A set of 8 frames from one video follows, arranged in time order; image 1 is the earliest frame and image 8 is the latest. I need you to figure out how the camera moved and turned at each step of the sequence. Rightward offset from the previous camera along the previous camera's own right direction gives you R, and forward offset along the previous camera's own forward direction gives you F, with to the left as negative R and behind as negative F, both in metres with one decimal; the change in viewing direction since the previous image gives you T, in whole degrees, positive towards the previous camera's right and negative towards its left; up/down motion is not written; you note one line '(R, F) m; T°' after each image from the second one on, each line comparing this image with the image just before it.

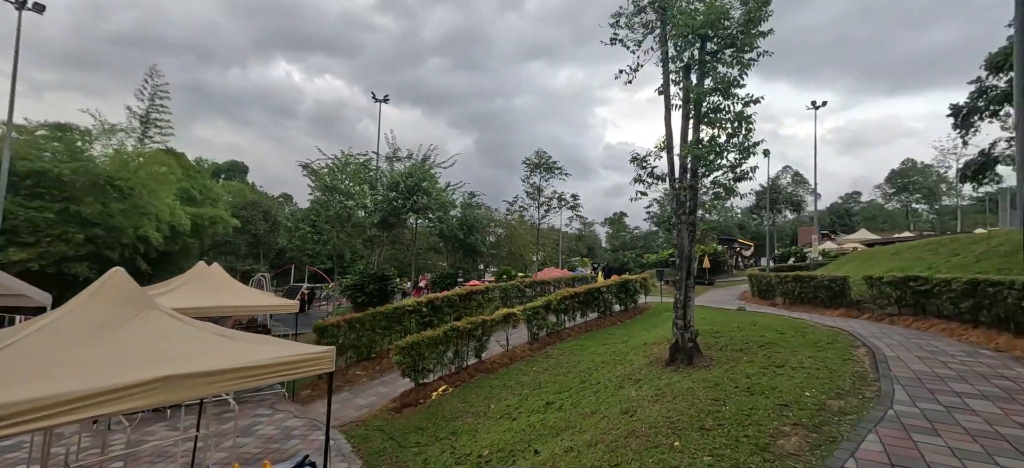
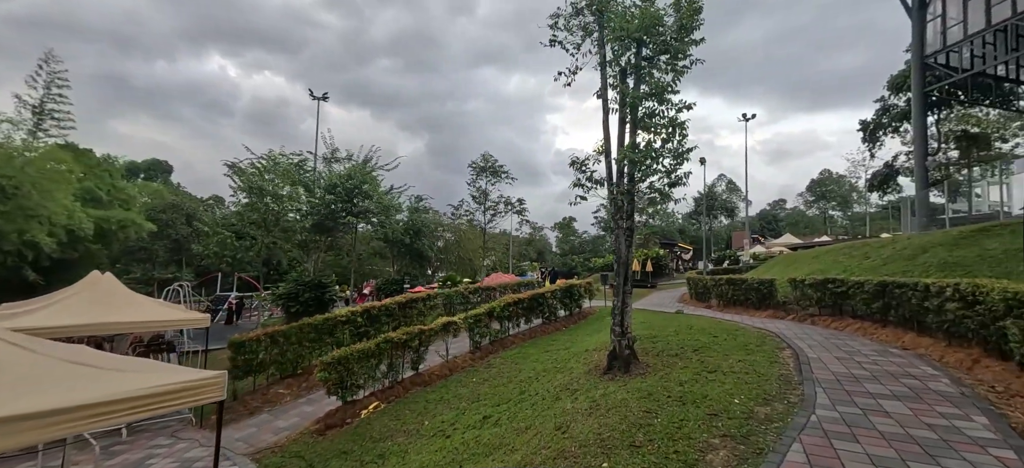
(+0.2, +0.3) m; +6°
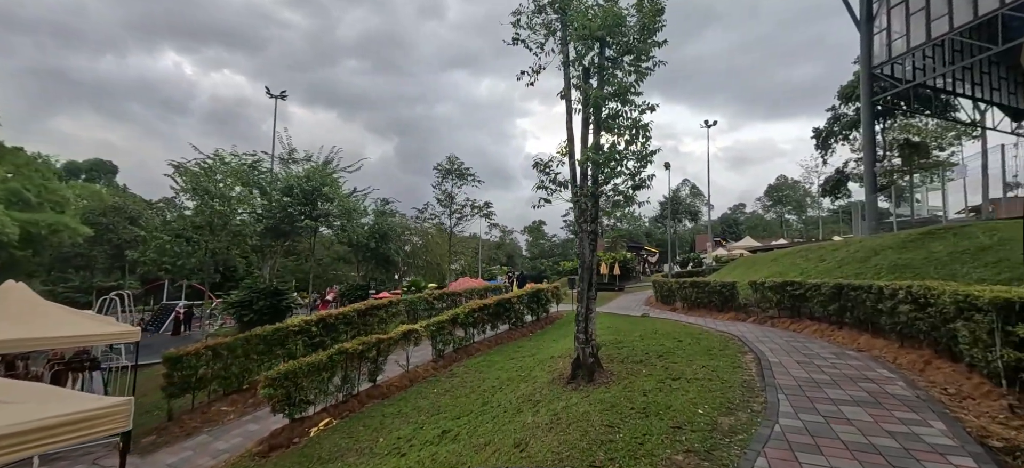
(+0.1, +0.2) m; +4°
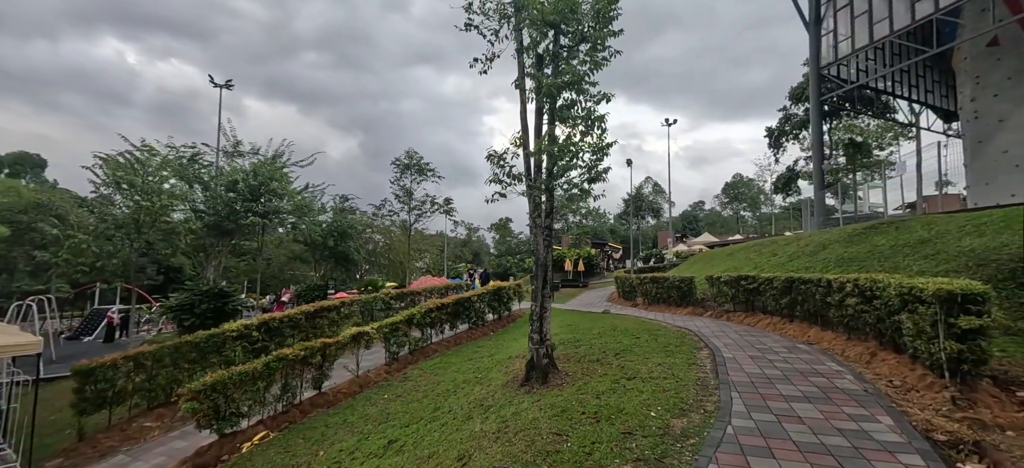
(+0.2, +0.3) m; +4°
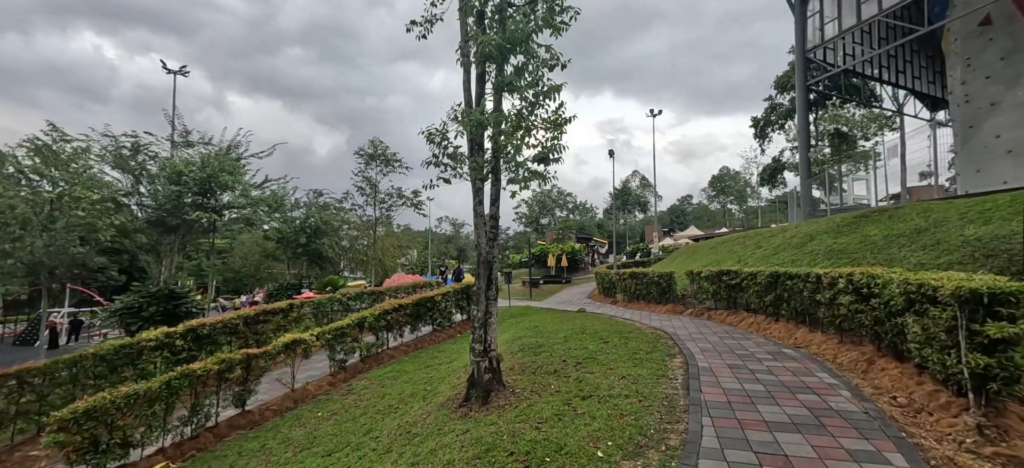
(+0.6, +0.9) m; +1°
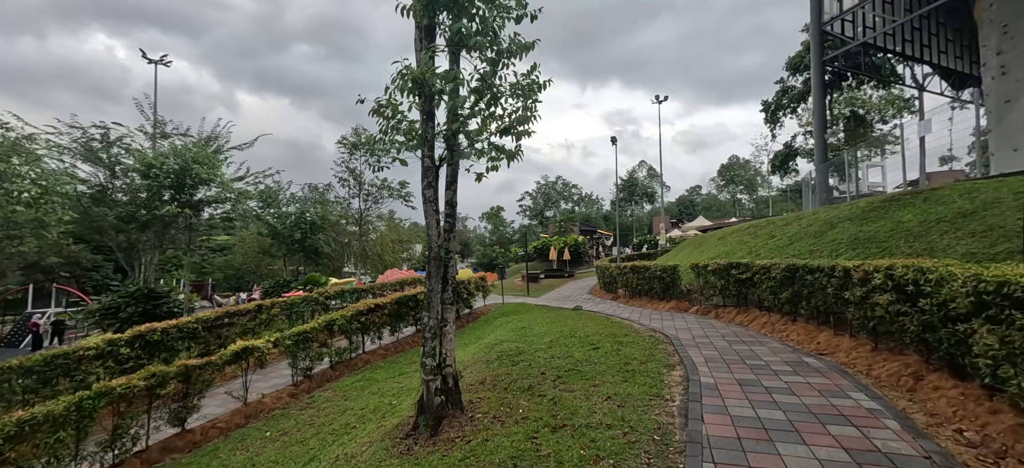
(+0.4, +0.9) m; -1°
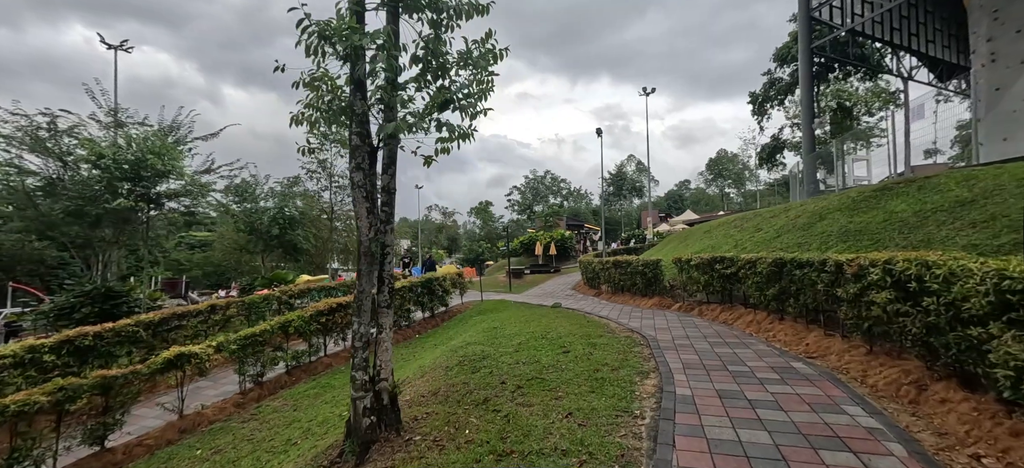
(+0.3, +0.5) m; +1°
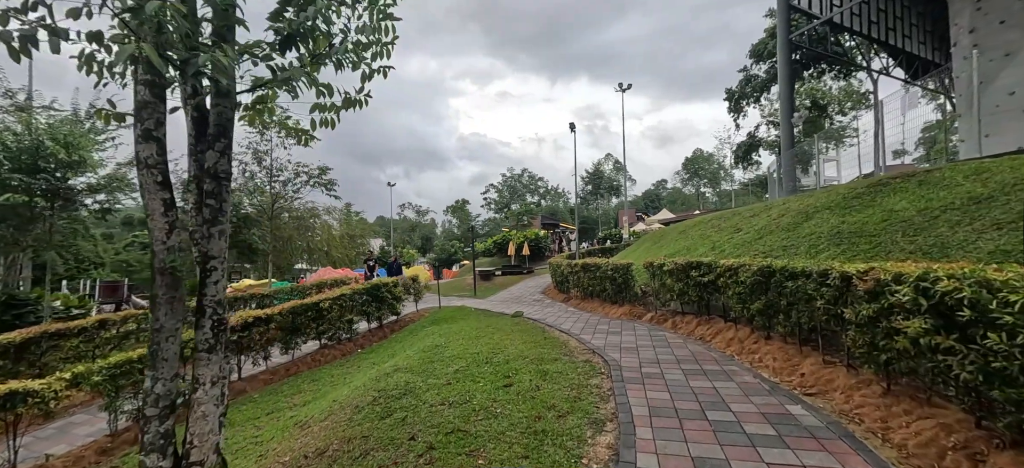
(+0.5, +1.1) m; +3°
